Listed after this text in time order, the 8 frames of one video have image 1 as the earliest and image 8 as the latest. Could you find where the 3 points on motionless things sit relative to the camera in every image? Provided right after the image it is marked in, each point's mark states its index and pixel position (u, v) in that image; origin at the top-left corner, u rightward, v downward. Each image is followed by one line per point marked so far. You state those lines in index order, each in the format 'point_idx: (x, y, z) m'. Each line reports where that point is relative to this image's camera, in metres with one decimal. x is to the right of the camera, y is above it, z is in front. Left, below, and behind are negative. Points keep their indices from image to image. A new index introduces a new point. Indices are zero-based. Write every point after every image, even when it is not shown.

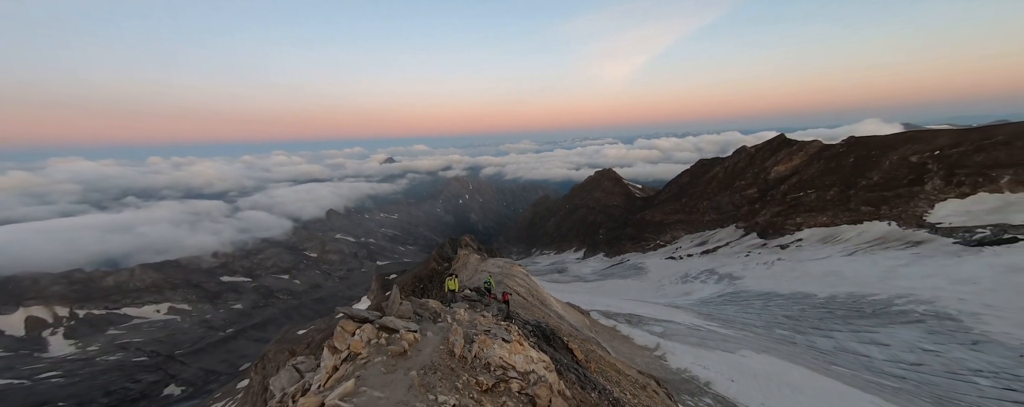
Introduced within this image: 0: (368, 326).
0: (-5.9, -4.8, +15.0) m
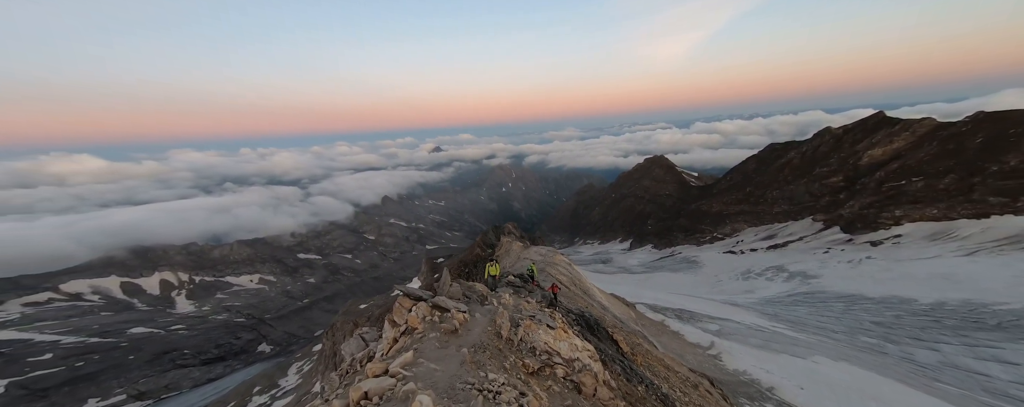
0: (-4.0, -4.2, +15.4) m
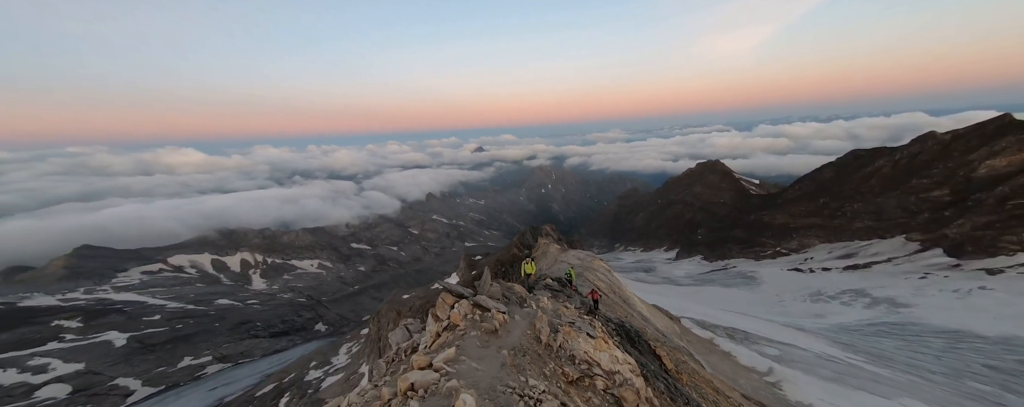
0: (-2.4, -4.2, +15.3) m
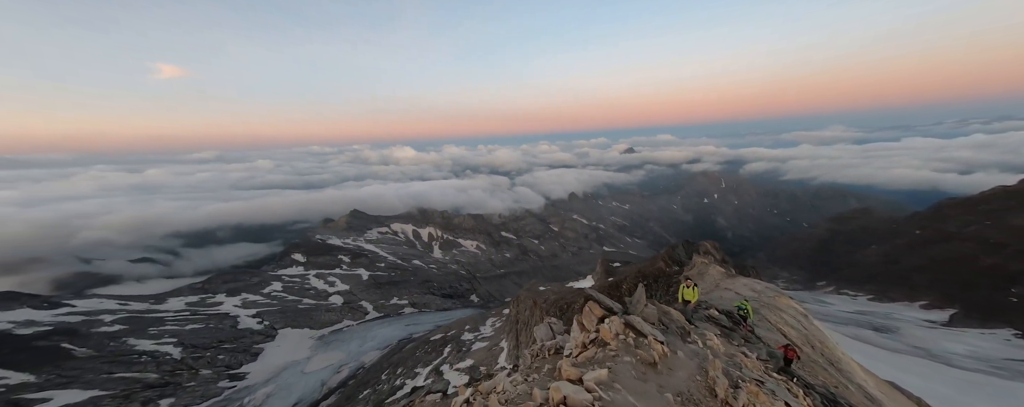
0: (+3.3, -4.4, +12.4) m
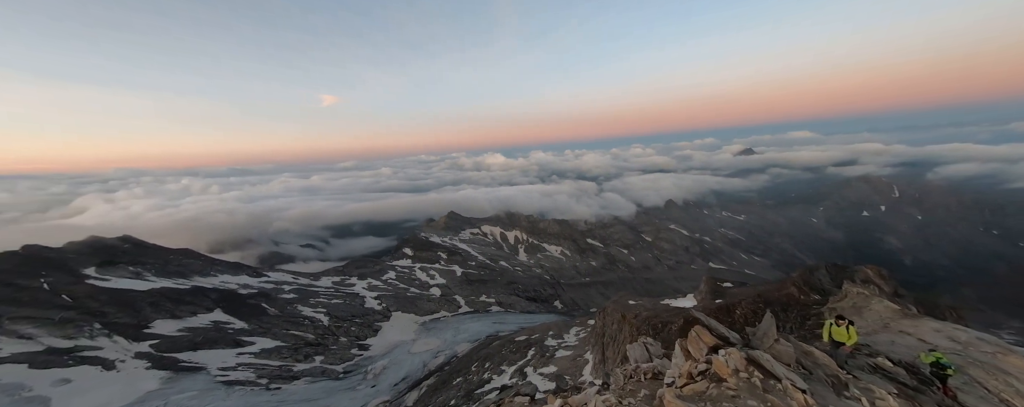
0: (+6.5, -4.7, +8.0) m
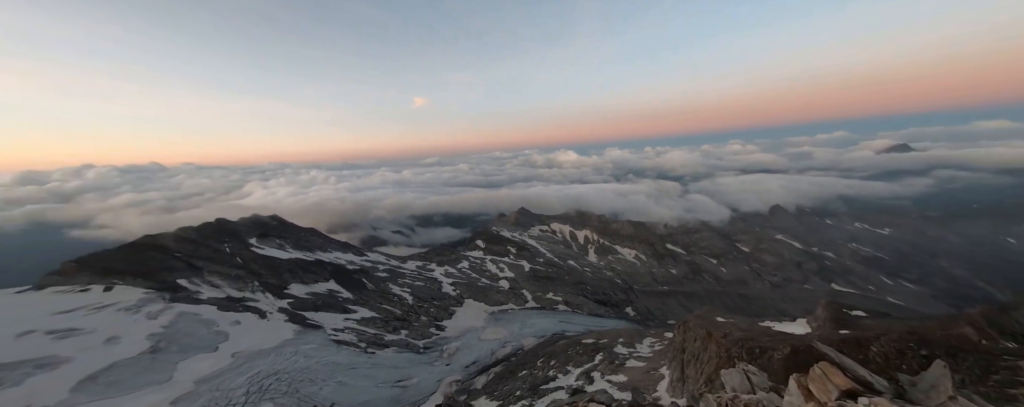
0: (+8.5, -4.8, +3.0) m
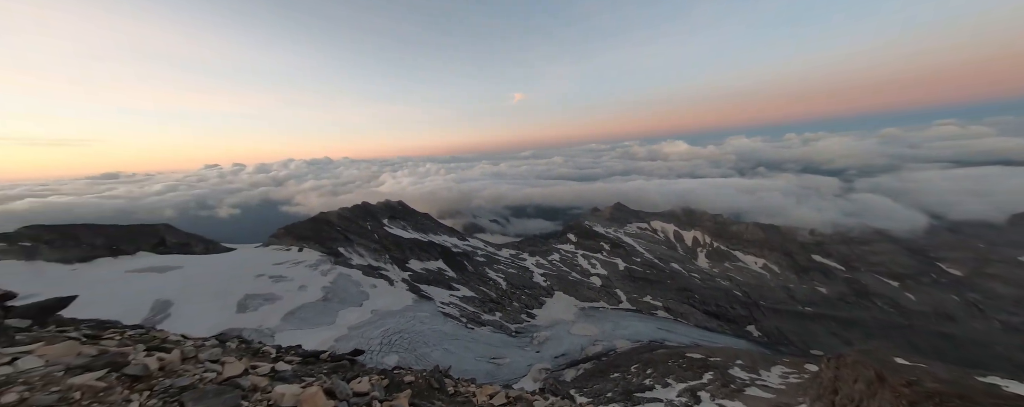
0: (+10.8, -4.2, -3.2) m
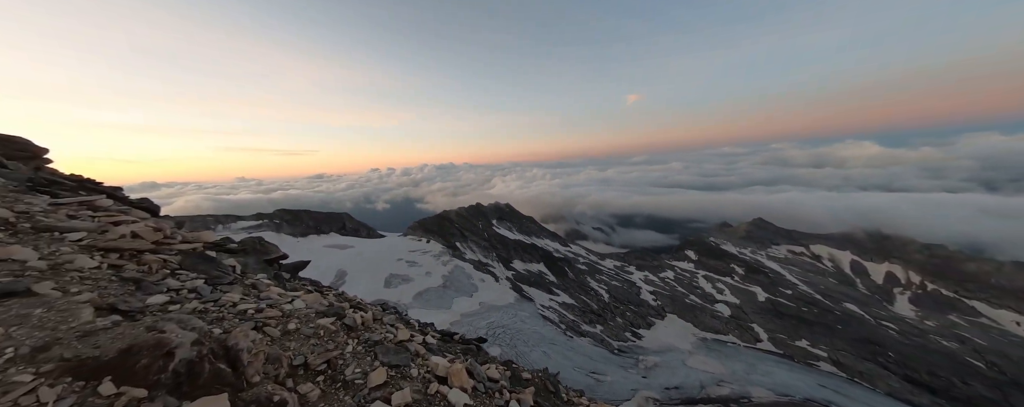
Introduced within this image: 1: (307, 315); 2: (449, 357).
0: (+9.4, -4.6, -6.4) m
1: (-4.2, -2.3, +7.3) m
2: (-1.6, -4.1, +9.6) m
